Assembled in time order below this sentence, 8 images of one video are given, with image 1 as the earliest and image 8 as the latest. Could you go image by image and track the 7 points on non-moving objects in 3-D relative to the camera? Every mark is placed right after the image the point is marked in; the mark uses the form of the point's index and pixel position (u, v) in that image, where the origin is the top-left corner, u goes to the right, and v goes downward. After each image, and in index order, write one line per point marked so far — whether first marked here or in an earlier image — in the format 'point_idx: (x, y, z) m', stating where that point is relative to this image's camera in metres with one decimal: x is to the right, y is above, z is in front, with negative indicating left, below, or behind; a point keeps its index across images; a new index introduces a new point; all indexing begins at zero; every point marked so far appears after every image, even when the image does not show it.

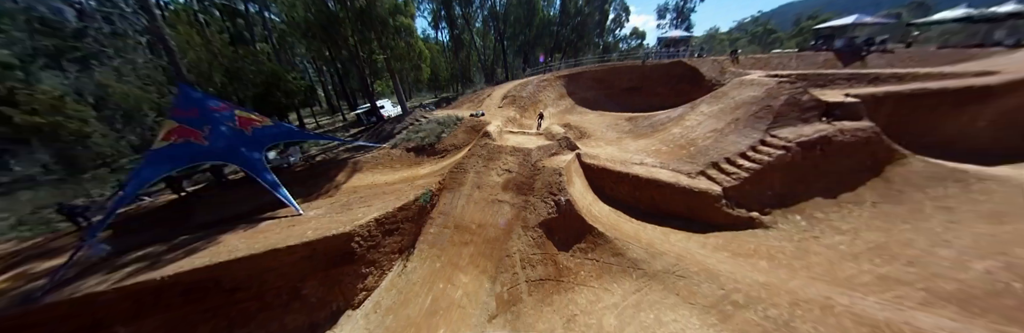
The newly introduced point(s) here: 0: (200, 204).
0: (-12.6, -1.5, +8.3) m
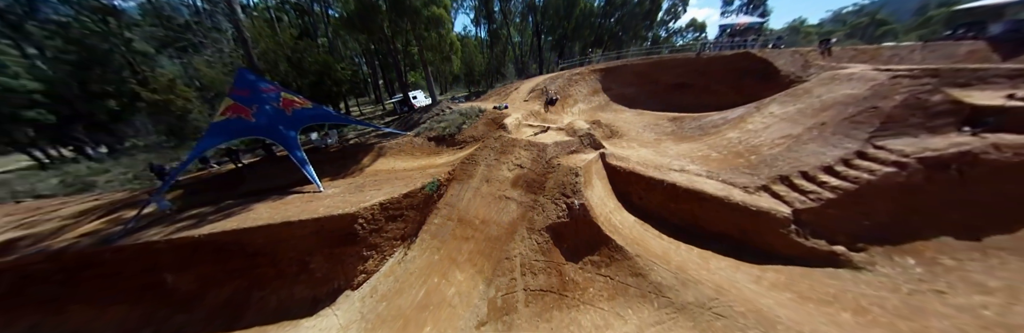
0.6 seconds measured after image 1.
0: (-12.0, -0.3, +9.4) m
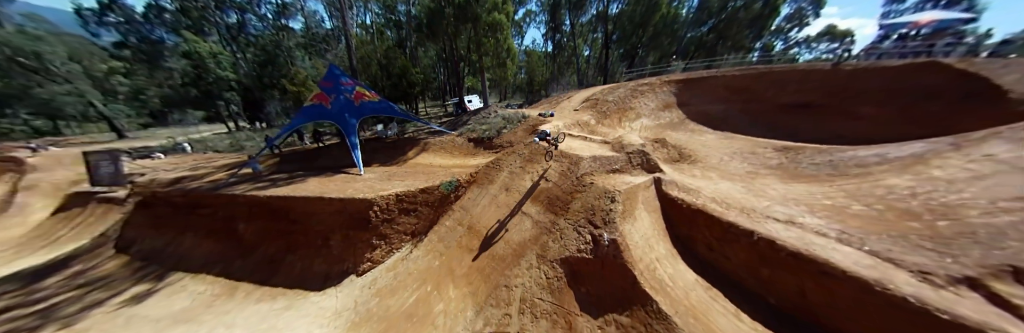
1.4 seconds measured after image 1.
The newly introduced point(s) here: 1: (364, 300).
0: (-10.3, +0.8, +11.3) m
1: (-3.9, -3.4, +5.3) m
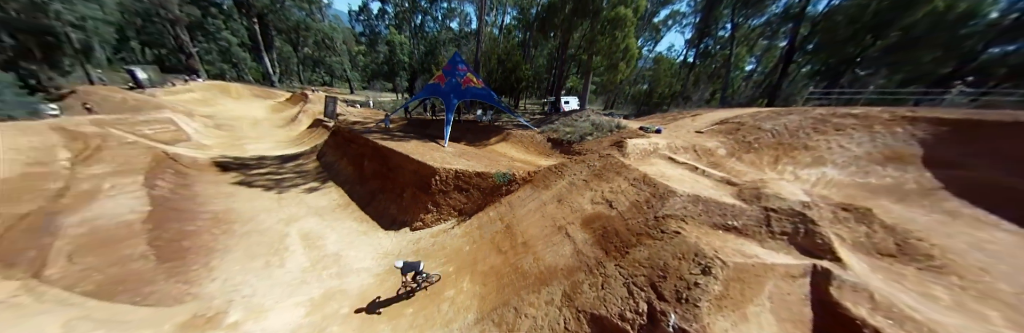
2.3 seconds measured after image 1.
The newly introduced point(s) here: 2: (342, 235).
0: (-5.4, +2.9, +13.9) m
1: (-3.2, -2.5, +6.1) m
2: (-5.5, -2.2, +6.6) m
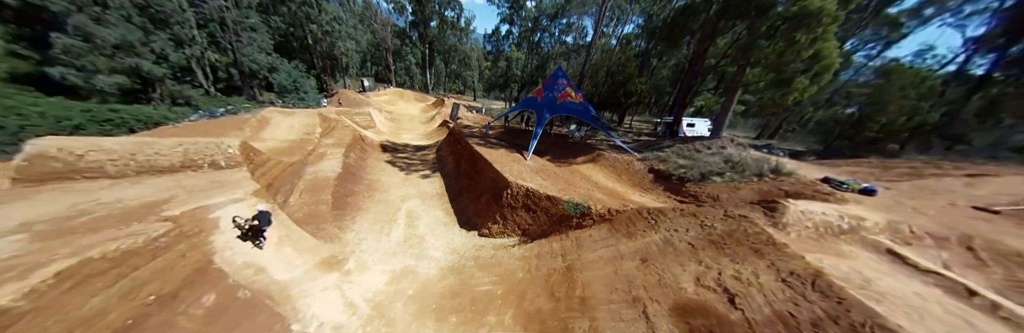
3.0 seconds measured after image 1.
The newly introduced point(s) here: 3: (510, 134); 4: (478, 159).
0: (+0.8, +2.3, +14.6) m
1: (-1.4, -2.7, +6.5) m
2: (-3.2, -2.1, +8.0) m
3: (-0.2, +2.4, +14.8) m
4: (-1.6, +0.3, +9.4) m
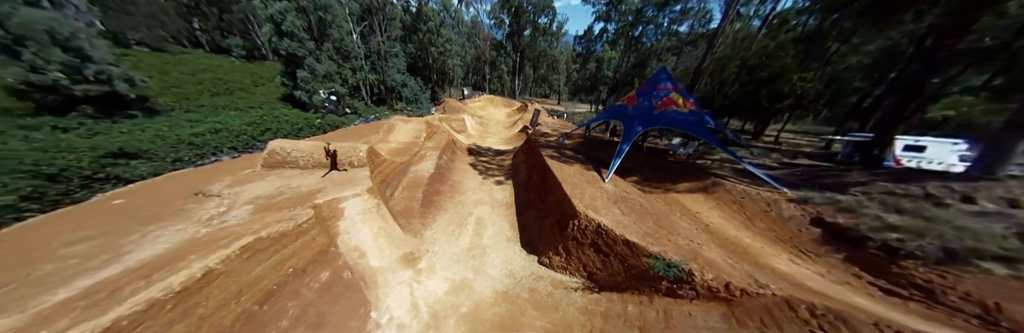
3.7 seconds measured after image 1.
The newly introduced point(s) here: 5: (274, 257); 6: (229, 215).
0: (+5.9, +1.1, +12.8) m
1: (+0.4, -3.4, +6.1) m
2: (-0.7, -2.6, +8.1) m
3: (+5.1, +1.4, +13.3) m
4: (+1.6, -0.4, +8.9) m
5: (-4.4, -1.7, +3.7) m
6: (-6.9, -1.2, +4.8) m
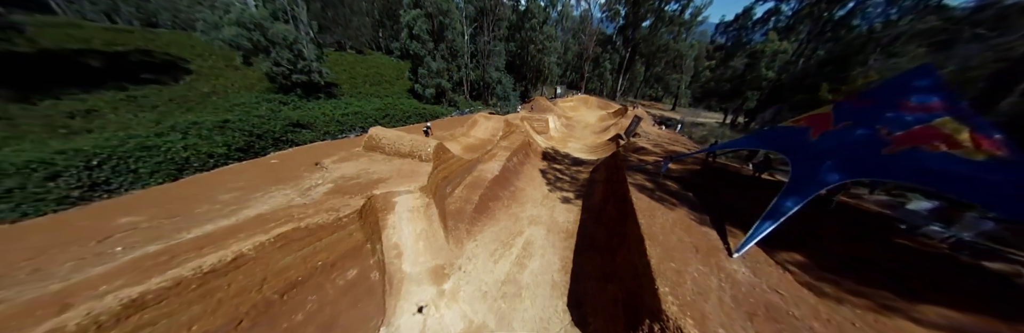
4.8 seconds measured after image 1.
0: (+9.3, -1.0, +8.2) m
1: (+1.0, -4.2, +4.4) m
2: (+0.9, -3.3, +6.6) m
3: (+8.8, -0.7, +9.1) m
4: (+3.7, -1.6, +6.3) m
5: (-3.9, -1.6, +3.9) m
6: (-5.7, -0.7, +5.9) m
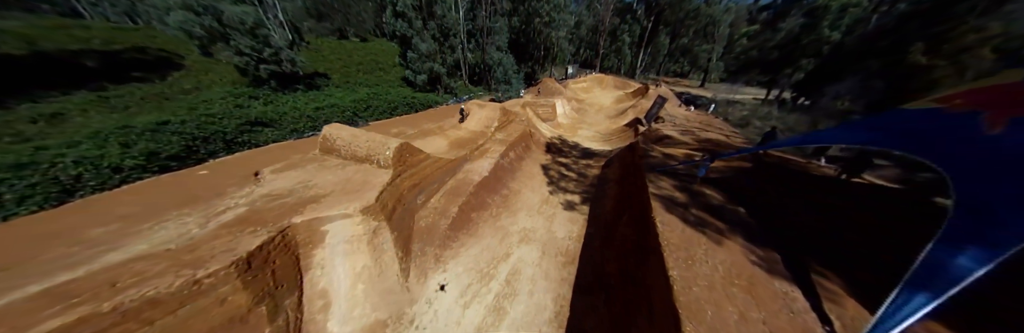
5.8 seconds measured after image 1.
0: (+8.8, -1.0, +5.9) m
1: (+0.3, -4.6, +2.8) m
2: (+0.4, -3.6, +4.9) m
3: (+8.4, -0.6, +6.7) m
4: (+3.1, -1.8, +4.4) m
5: (-4.7, -2.1, +2.5) m
6: (-6.3, -1.1, +4.5) m
